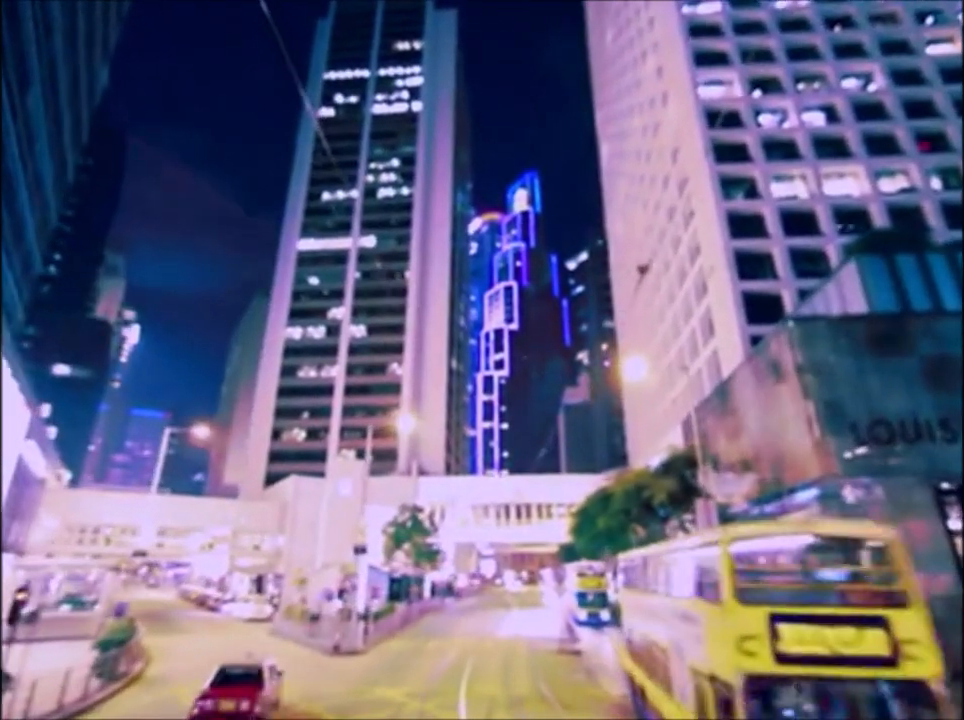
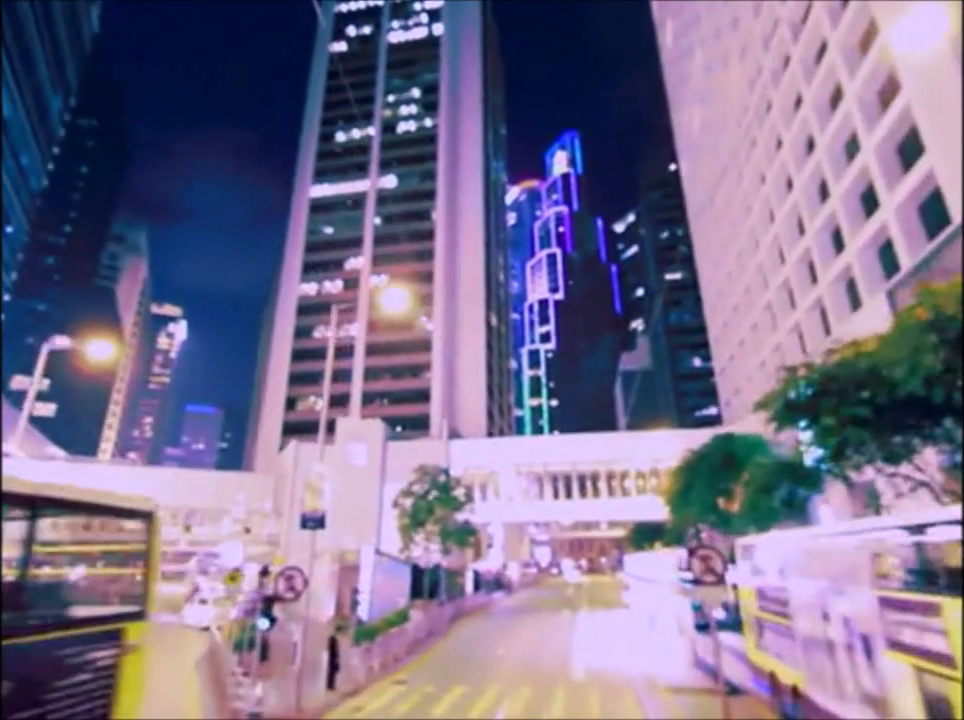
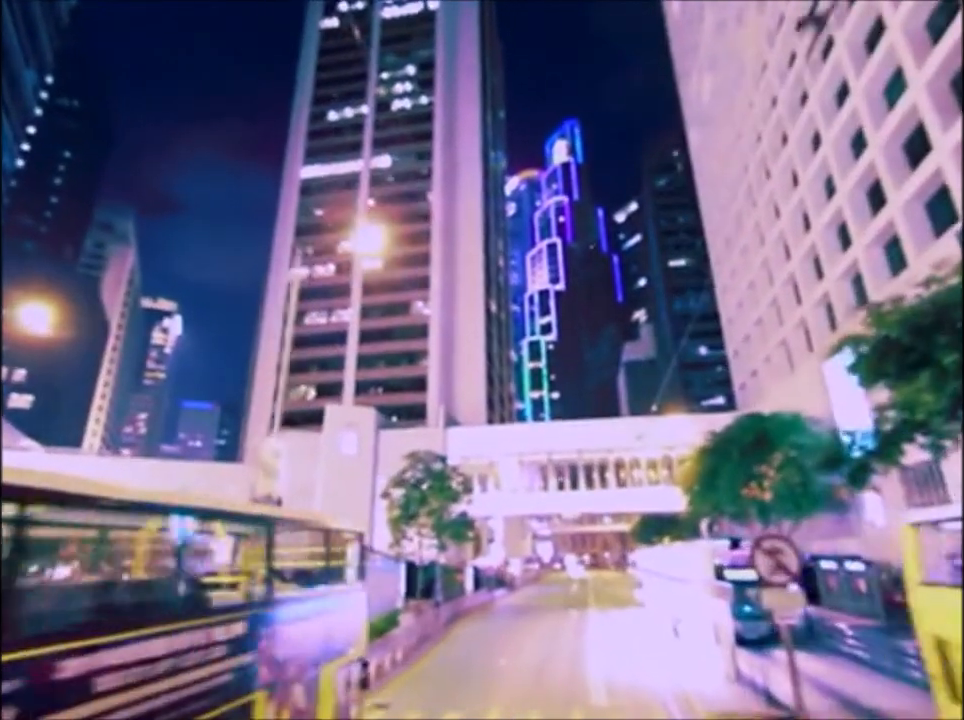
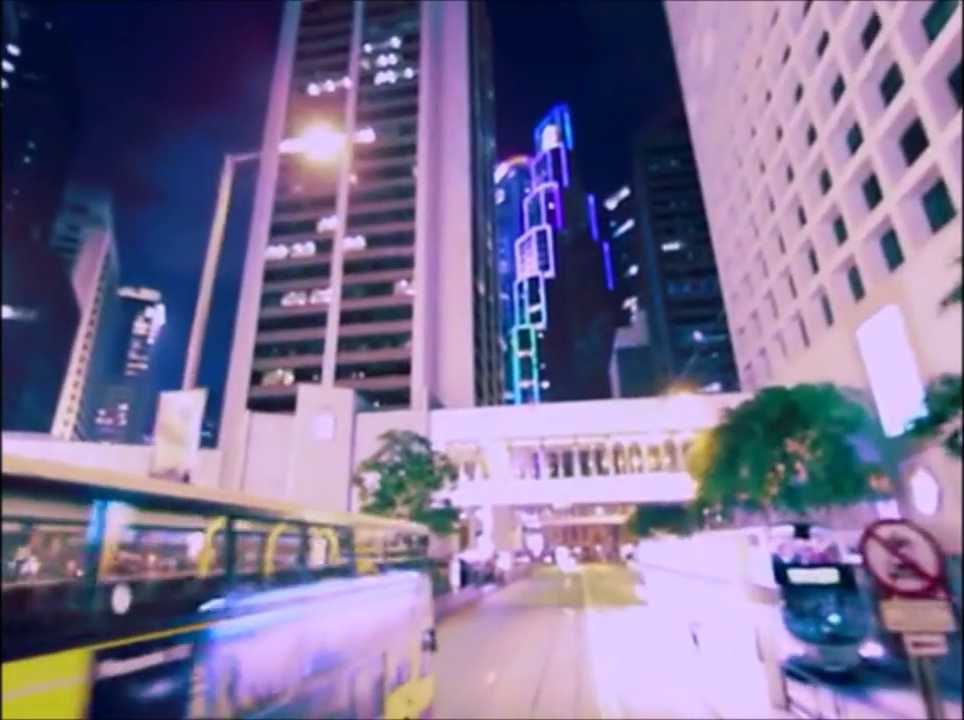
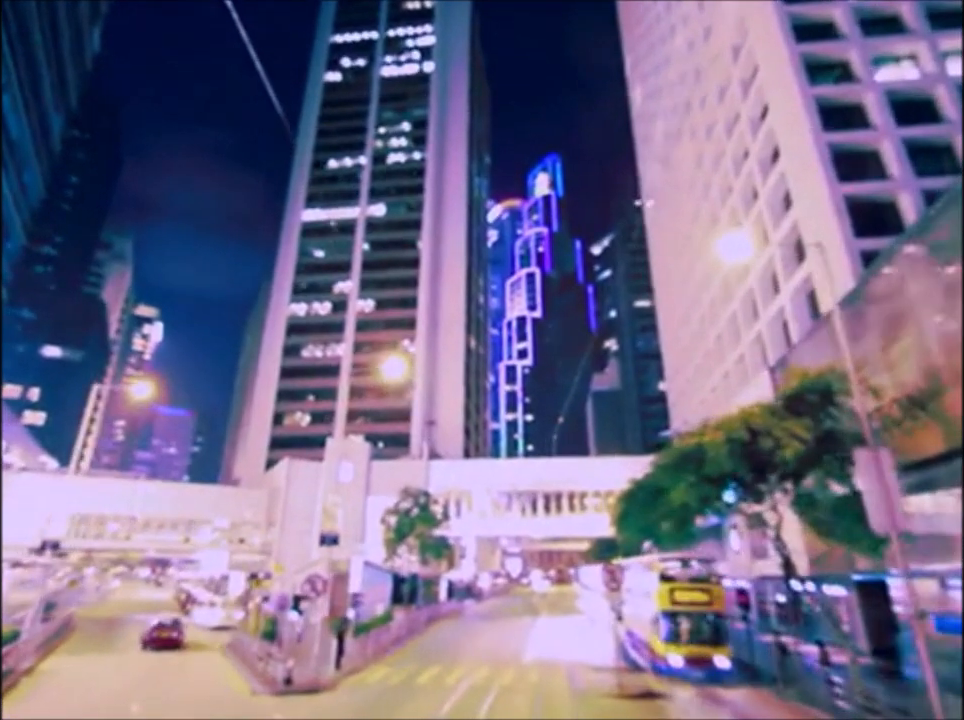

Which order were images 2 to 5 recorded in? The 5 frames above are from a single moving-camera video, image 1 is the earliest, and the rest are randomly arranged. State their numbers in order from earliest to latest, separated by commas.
5, 2, 3, 4
